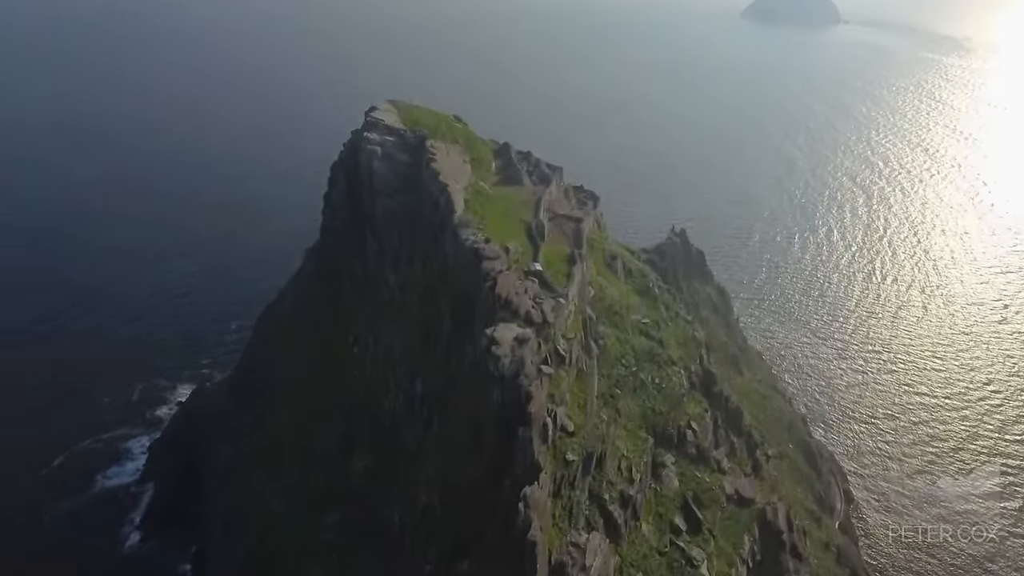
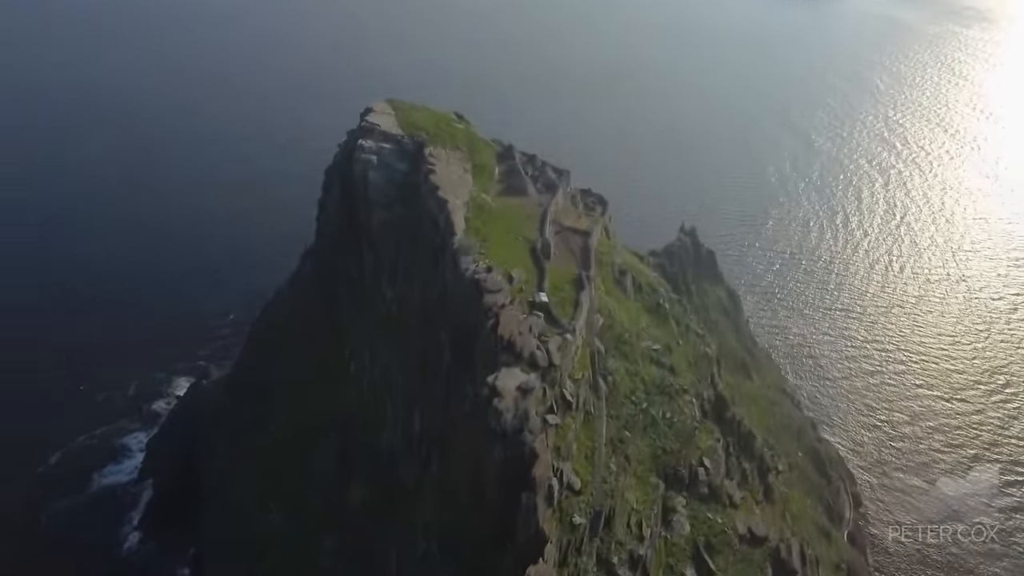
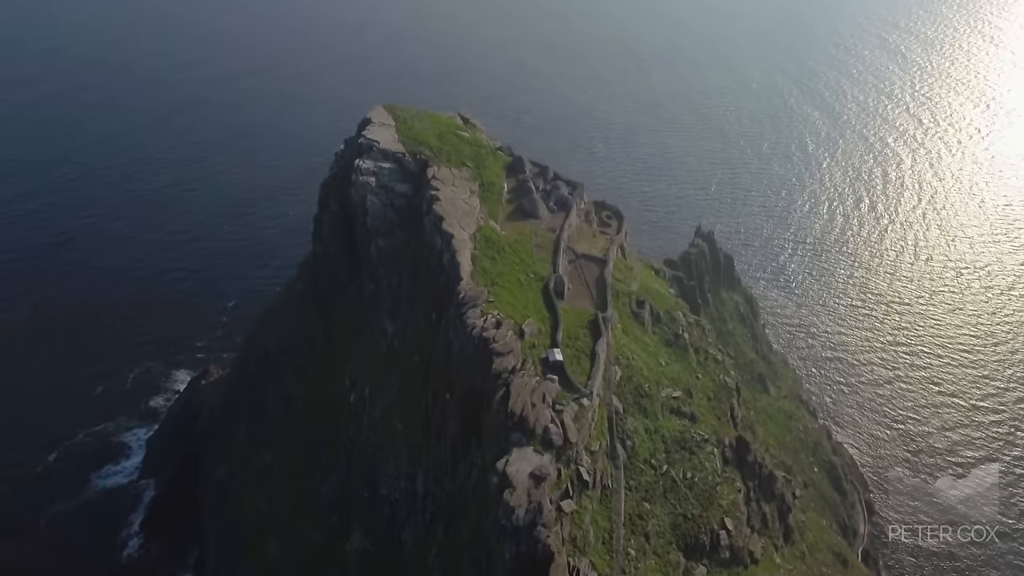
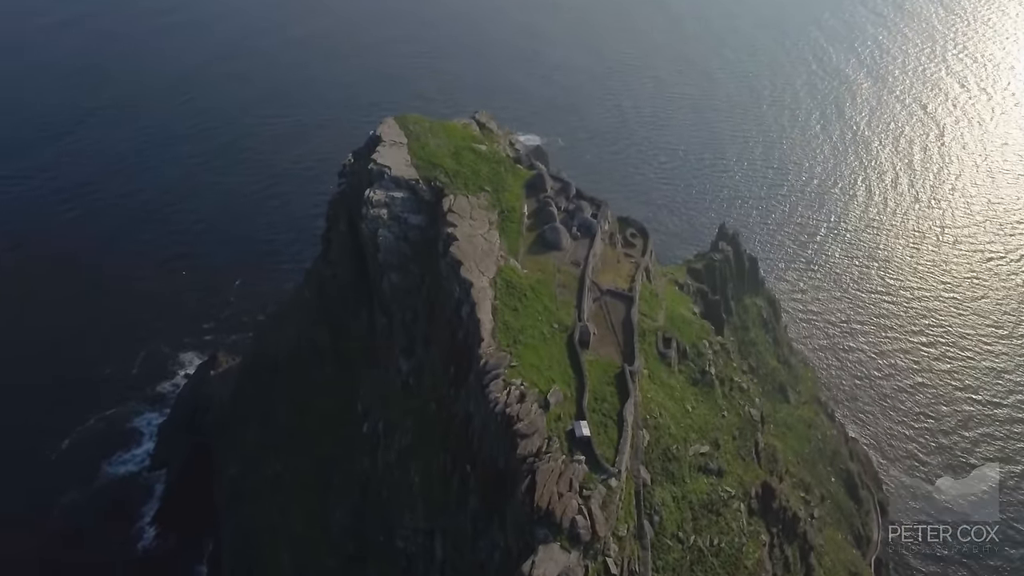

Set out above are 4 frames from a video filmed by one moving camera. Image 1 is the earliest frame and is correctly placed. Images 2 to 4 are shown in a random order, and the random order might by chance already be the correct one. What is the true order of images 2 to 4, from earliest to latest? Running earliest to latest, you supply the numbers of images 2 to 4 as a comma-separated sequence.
2, 3, 4
